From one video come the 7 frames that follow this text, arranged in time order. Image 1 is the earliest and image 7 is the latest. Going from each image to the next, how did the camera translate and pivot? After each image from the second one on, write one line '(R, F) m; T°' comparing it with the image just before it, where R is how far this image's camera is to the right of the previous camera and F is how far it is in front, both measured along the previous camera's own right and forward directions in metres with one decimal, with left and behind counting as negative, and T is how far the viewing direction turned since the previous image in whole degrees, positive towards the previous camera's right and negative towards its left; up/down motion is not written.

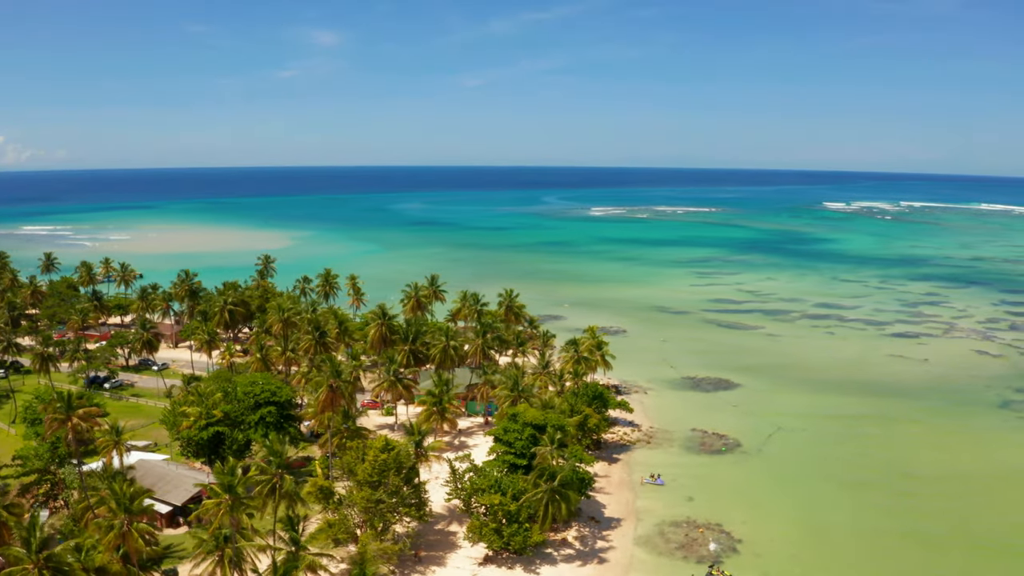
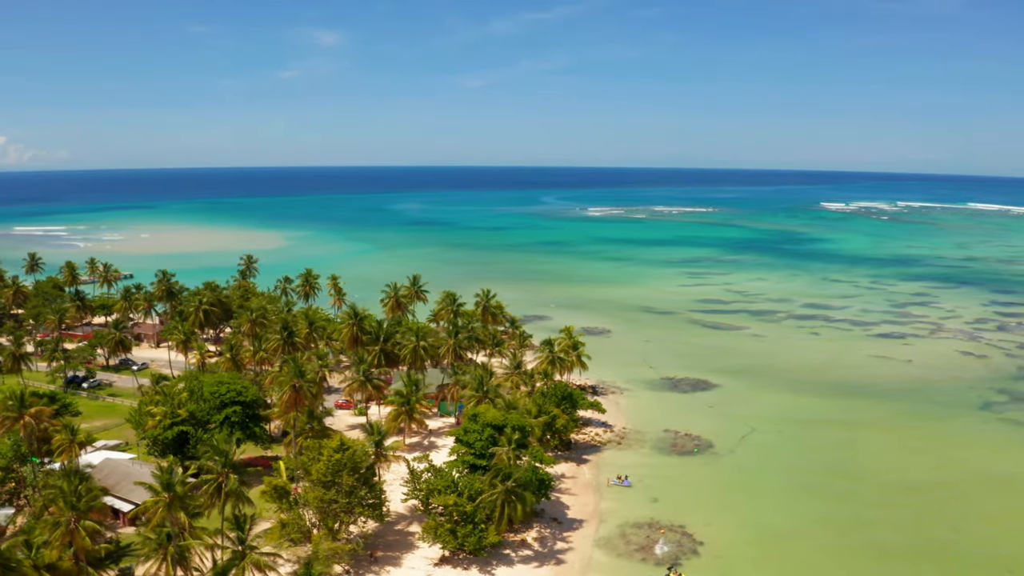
(+2.2, +0.2) m; 0°
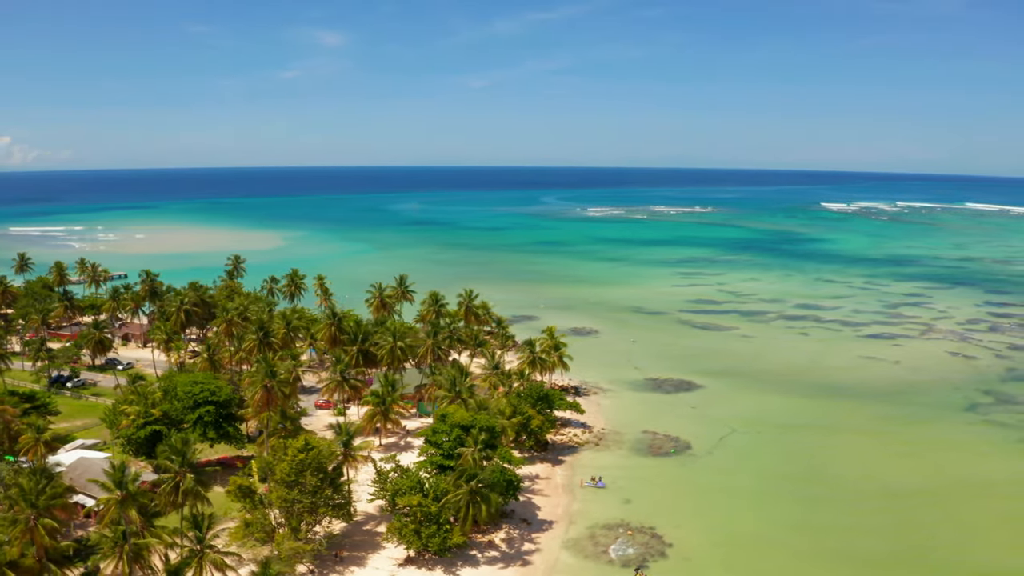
(+1.8, +0.1) m; 0°
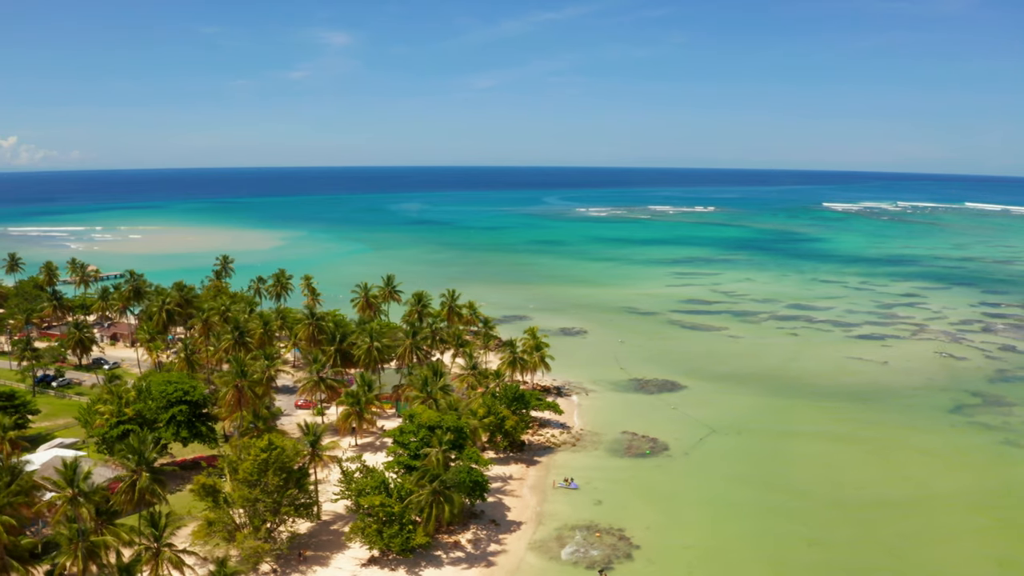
(+2.0, +0.1) m; 0°
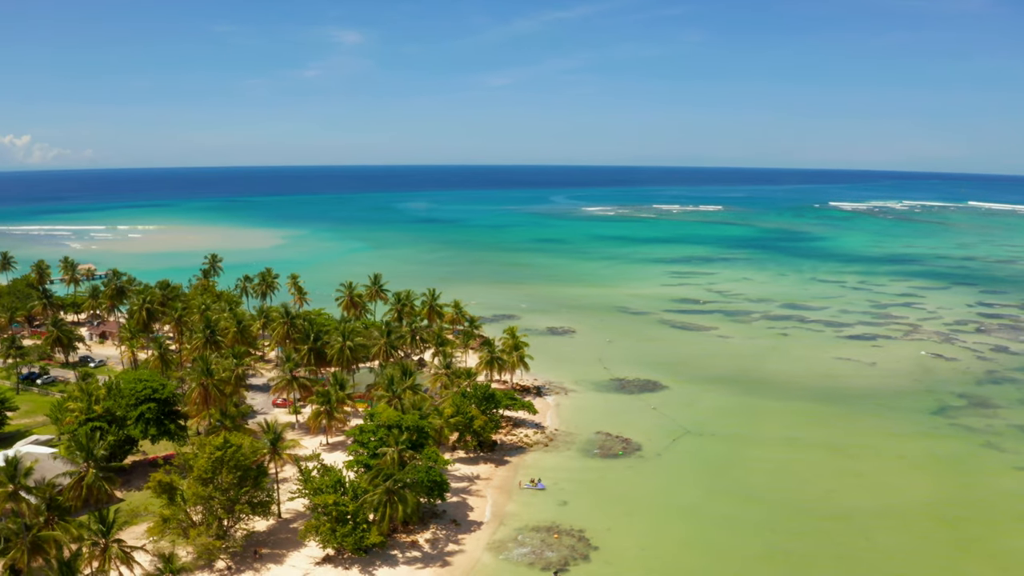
(+2.6, +0.1) m; -1°
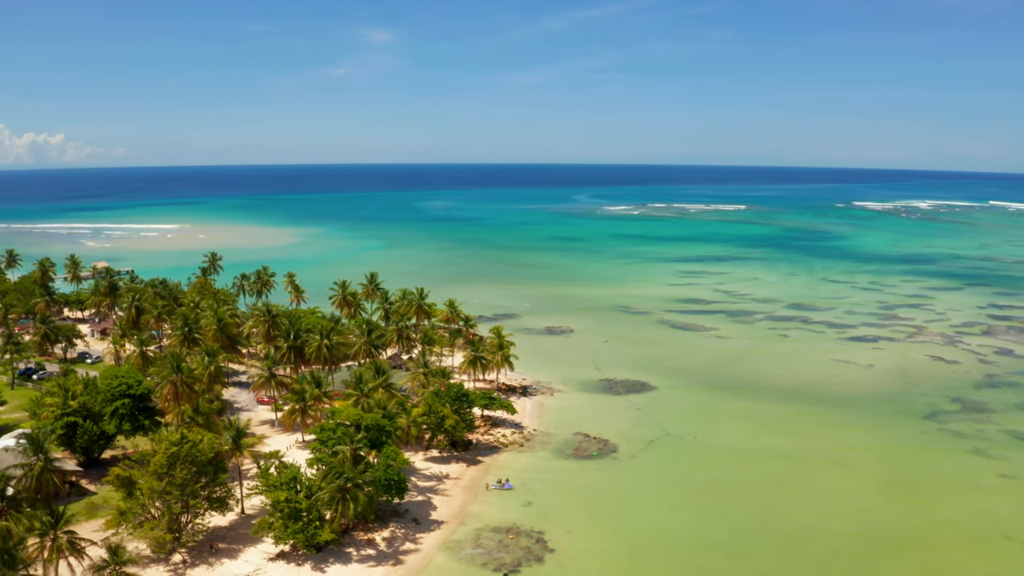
(+3.4, +0.1) m; -2°
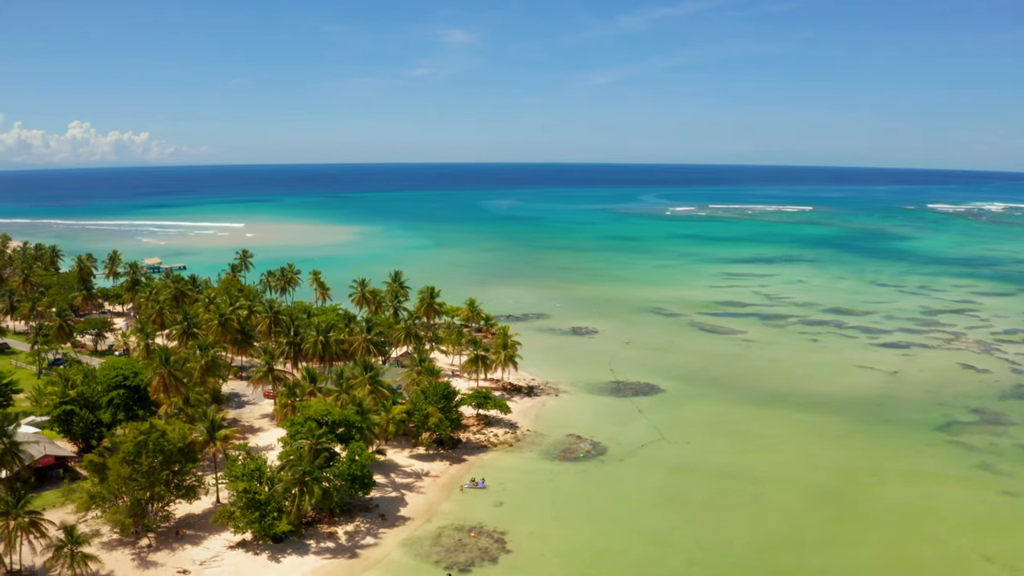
(+5.2, +0.5) m; -5°
